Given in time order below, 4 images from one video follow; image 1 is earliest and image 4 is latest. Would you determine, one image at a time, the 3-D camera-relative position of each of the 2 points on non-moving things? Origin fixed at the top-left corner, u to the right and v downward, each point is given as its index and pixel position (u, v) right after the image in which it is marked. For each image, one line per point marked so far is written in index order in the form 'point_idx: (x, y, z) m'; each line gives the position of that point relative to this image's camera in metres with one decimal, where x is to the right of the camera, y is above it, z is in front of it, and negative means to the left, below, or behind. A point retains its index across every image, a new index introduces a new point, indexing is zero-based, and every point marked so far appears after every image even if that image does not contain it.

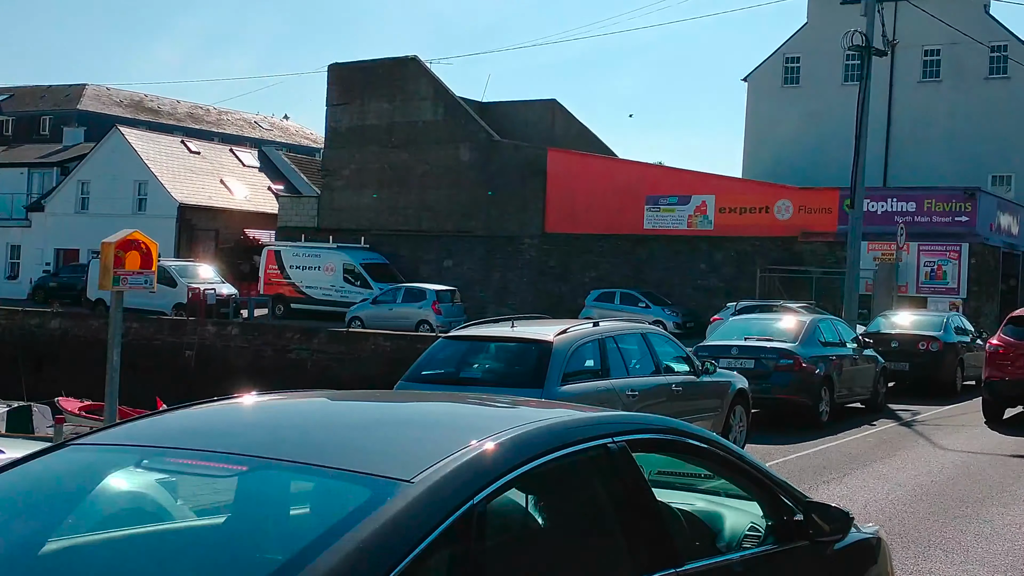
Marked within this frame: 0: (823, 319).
0: (+4.1, -0.4, +16.5) m
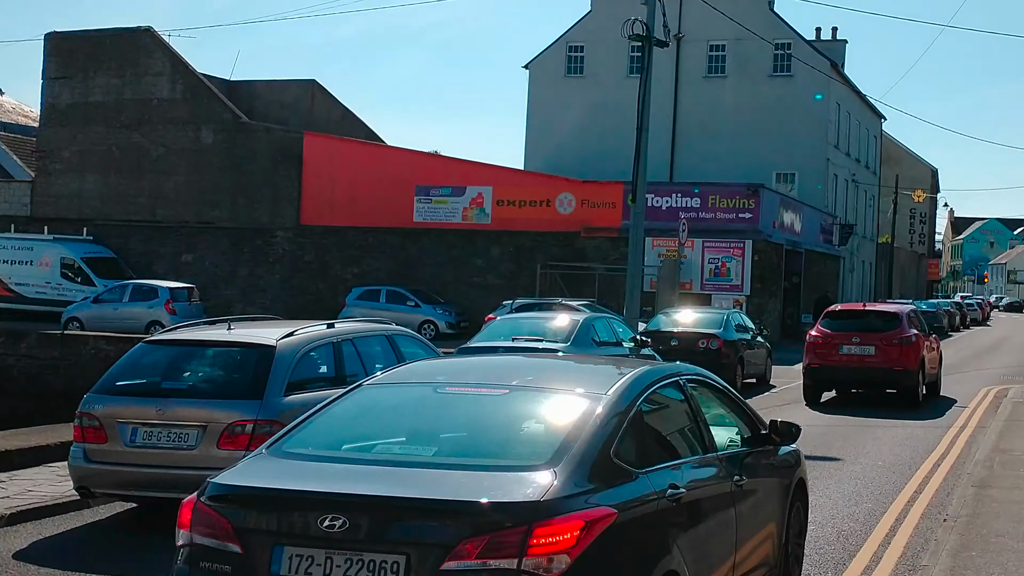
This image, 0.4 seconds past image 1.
0: (+1.1, -0.4, +15.4) m
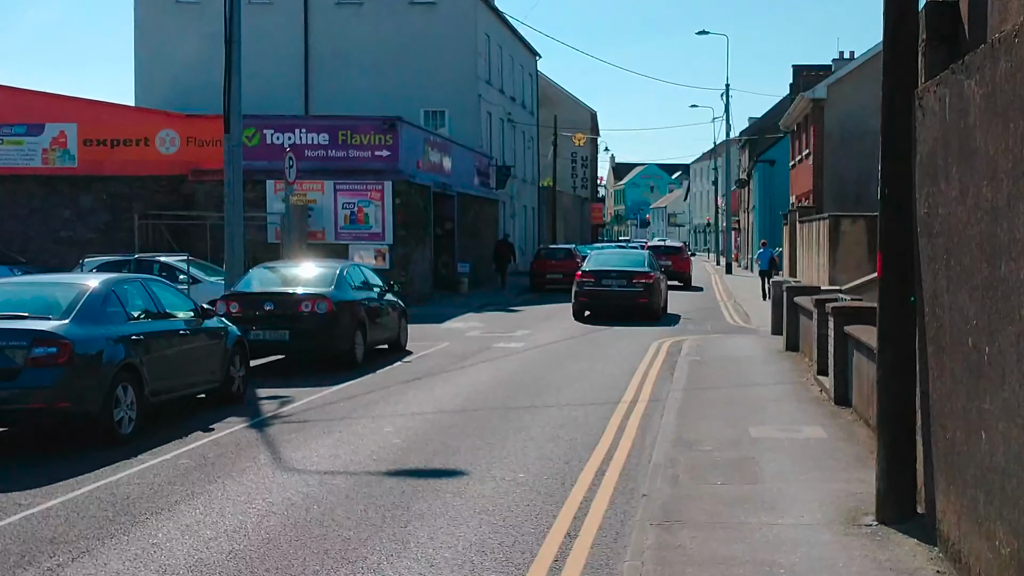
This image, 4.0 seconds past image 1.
0: (-3.4, +0.1, +10.6) m
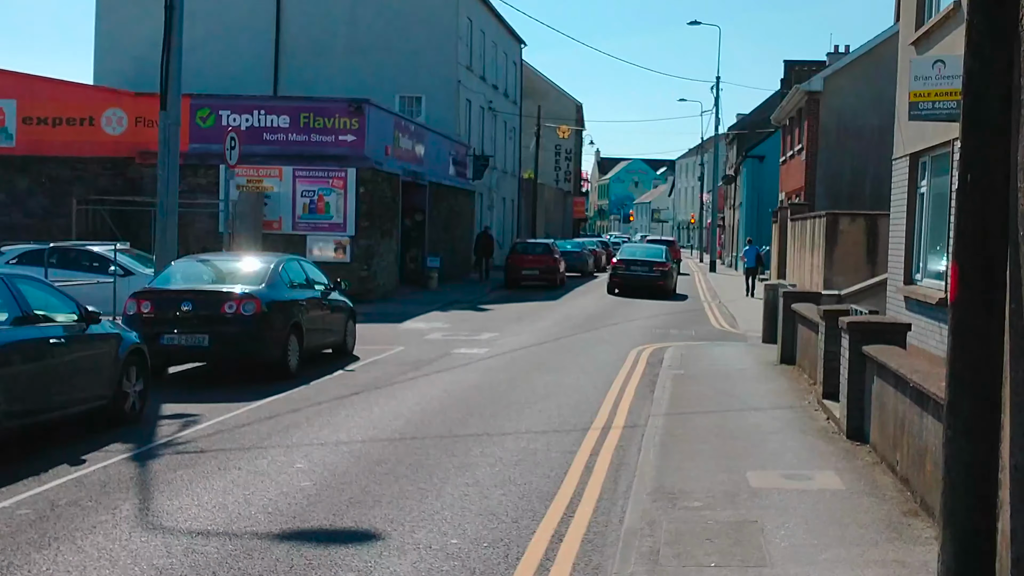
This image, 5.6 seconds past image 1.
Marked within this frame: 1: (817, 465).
0: (-3.8, +0.1, +8.6) m
1: (+2.0, -1.1, +7.7) m
